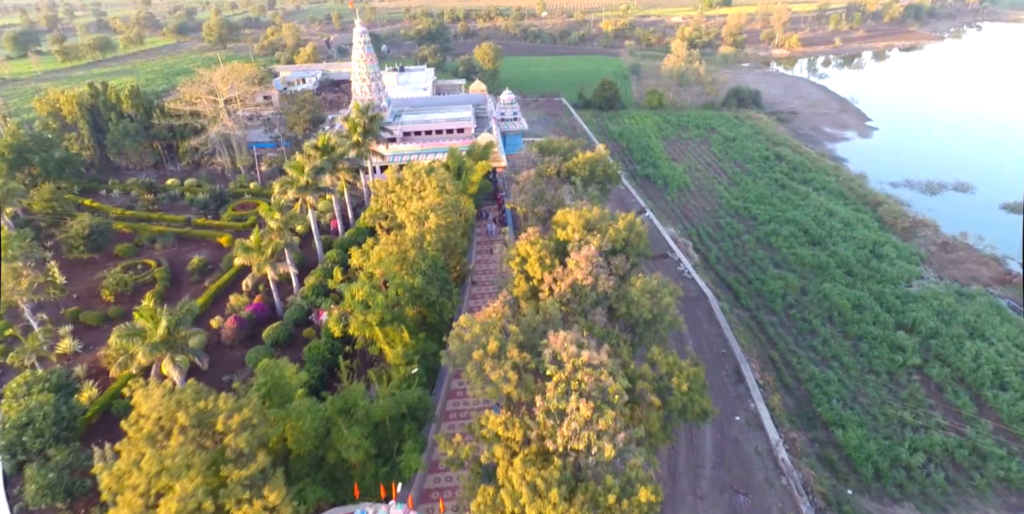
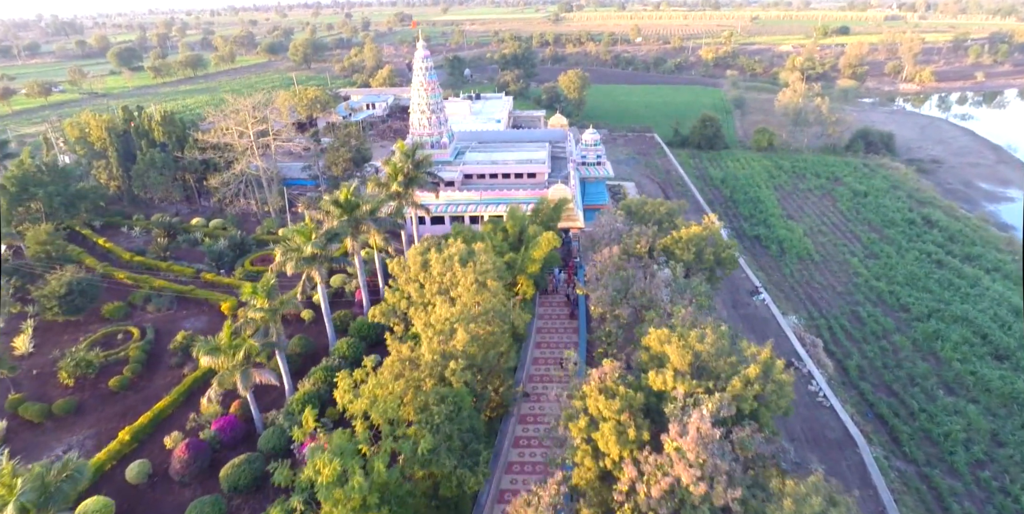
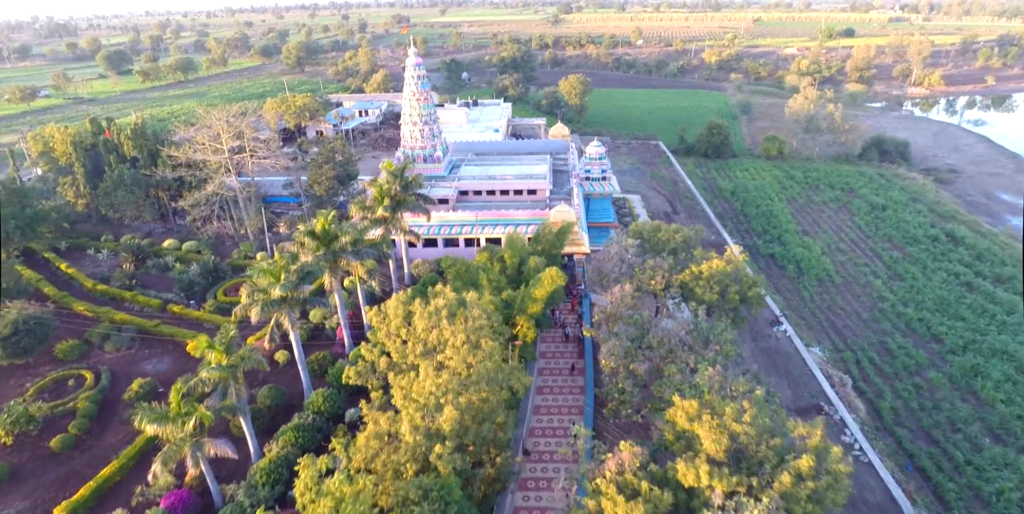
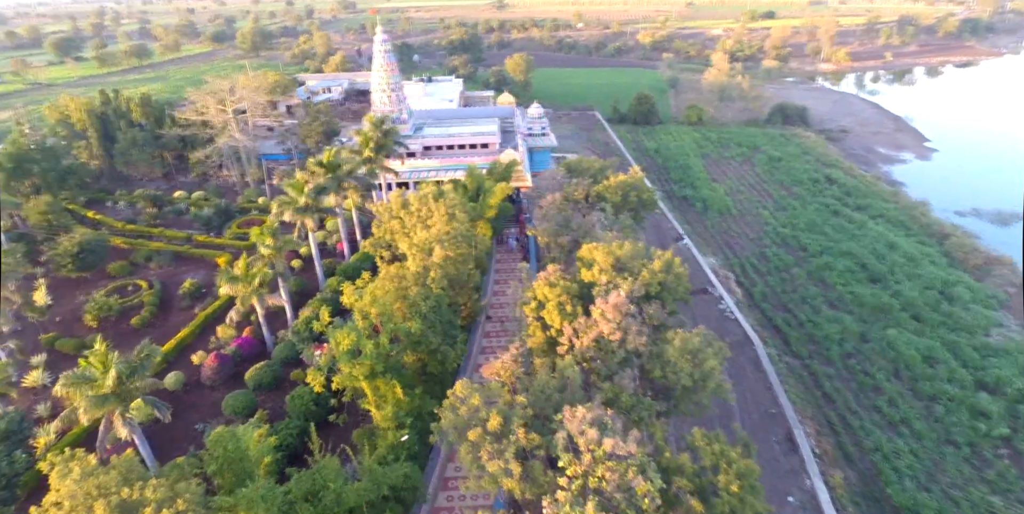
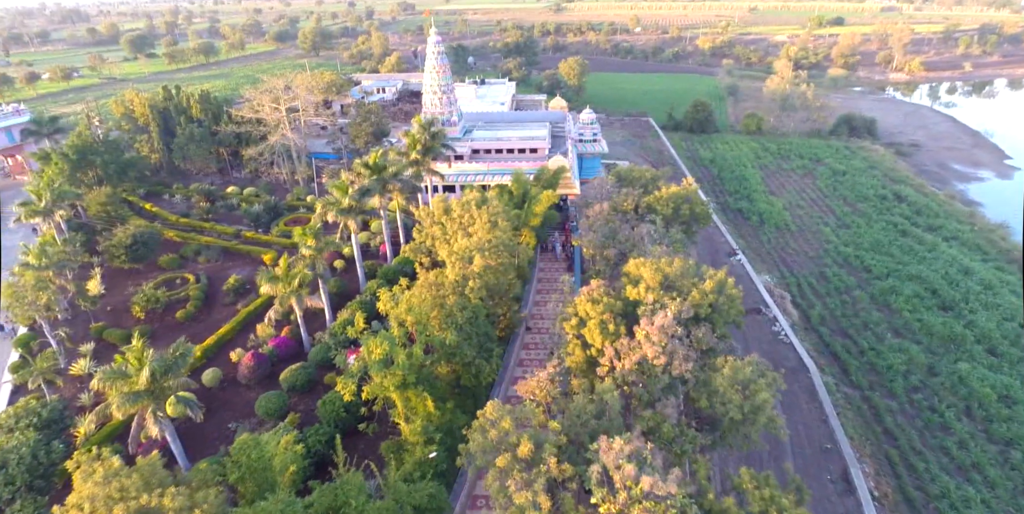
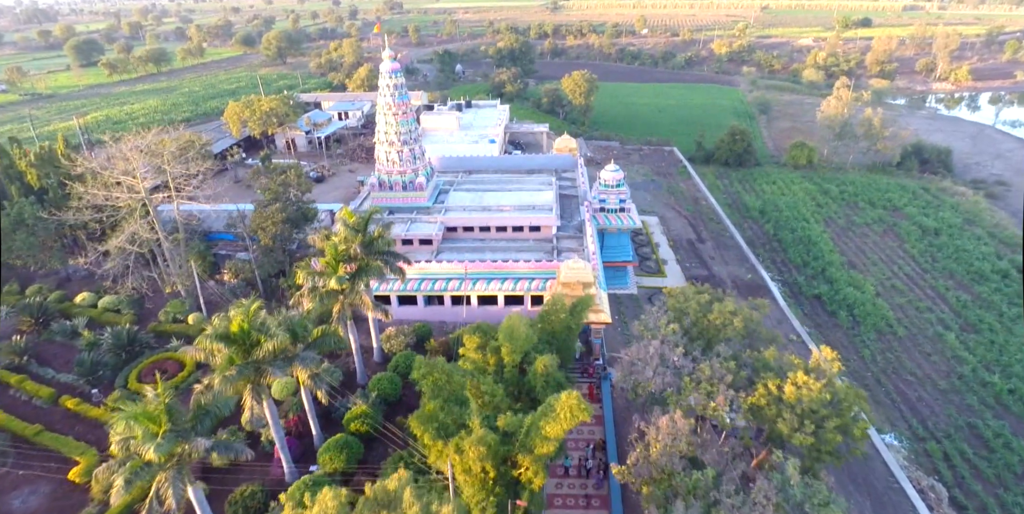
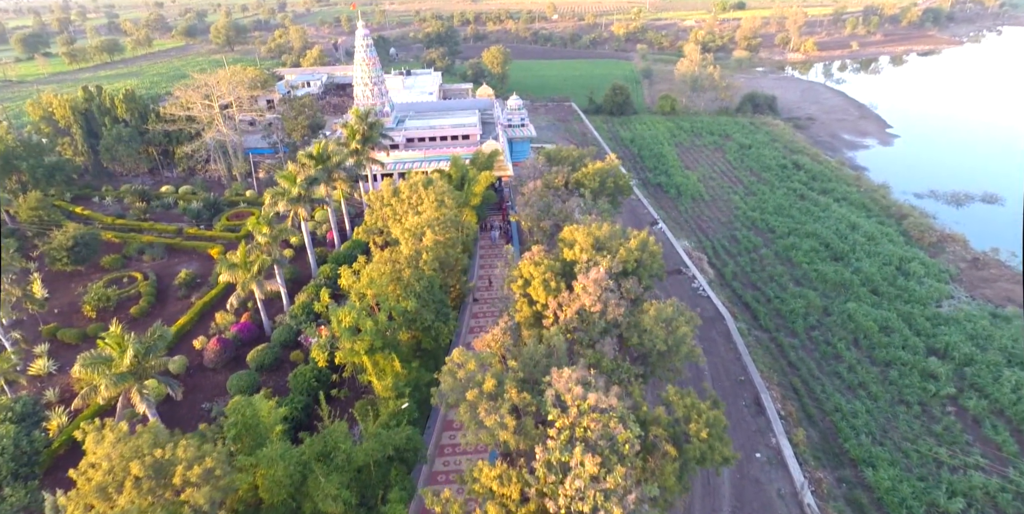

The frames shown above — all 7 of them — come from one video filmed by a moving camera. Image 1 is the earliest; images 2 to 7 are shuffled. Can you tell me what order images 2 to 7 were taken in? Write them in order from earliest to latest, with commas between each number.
7, 4, 5, 2, 3, 6
